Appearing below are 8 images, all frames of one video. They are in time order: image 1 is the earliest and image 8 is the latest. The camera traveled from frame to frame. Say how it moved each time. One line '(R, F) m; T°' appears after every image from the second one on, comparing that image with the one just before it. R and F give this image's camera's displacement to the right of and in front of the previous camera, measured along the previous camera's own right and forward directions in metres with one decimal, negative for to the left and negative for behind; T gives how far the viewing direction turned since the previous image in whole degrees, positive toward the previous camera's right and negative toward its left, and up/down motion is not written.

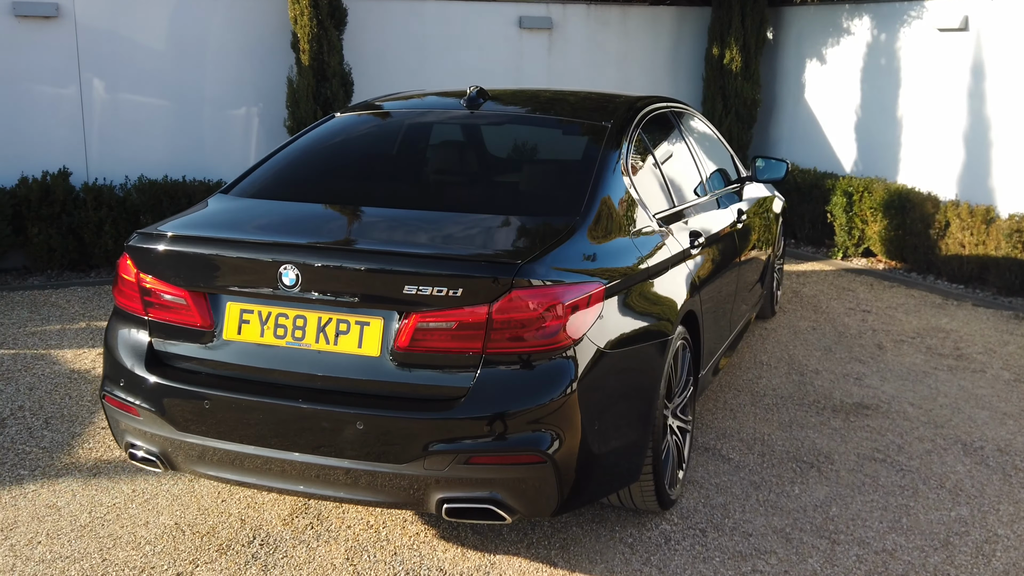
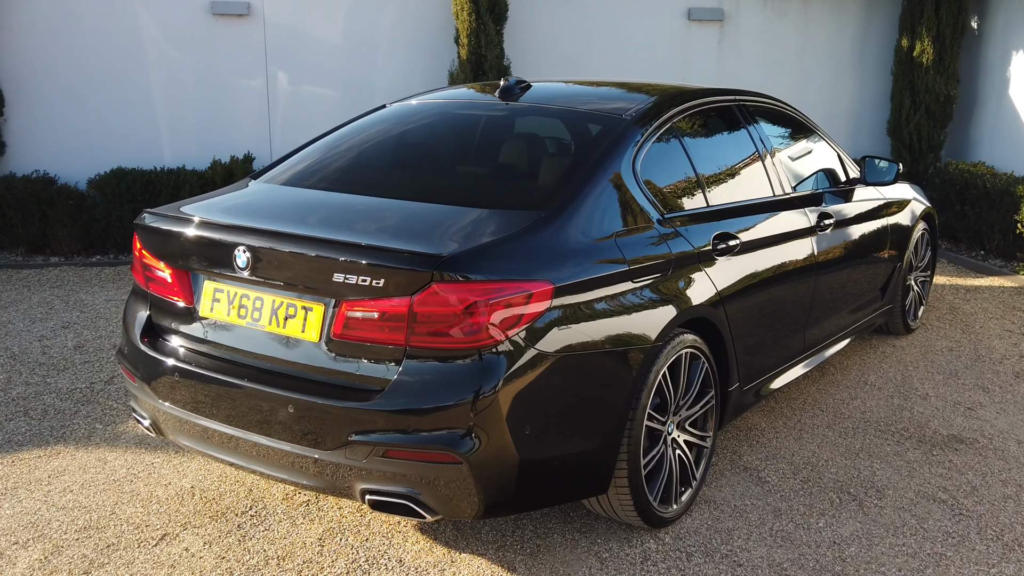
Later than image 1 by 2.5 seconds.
(+0.7, +0.1) m; -14°
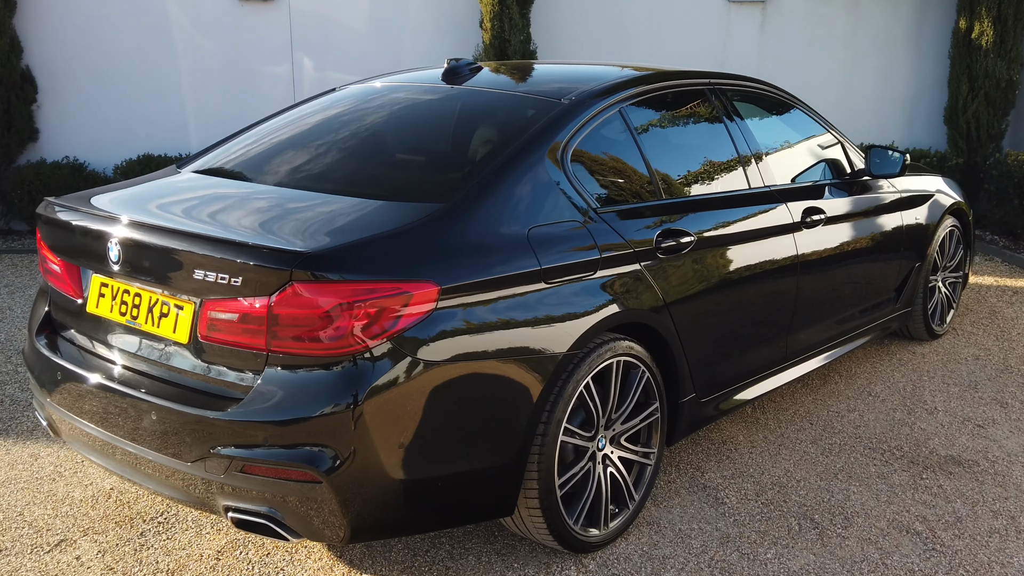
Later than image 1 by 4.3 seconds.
(+0.4, +0.2) m; -5°
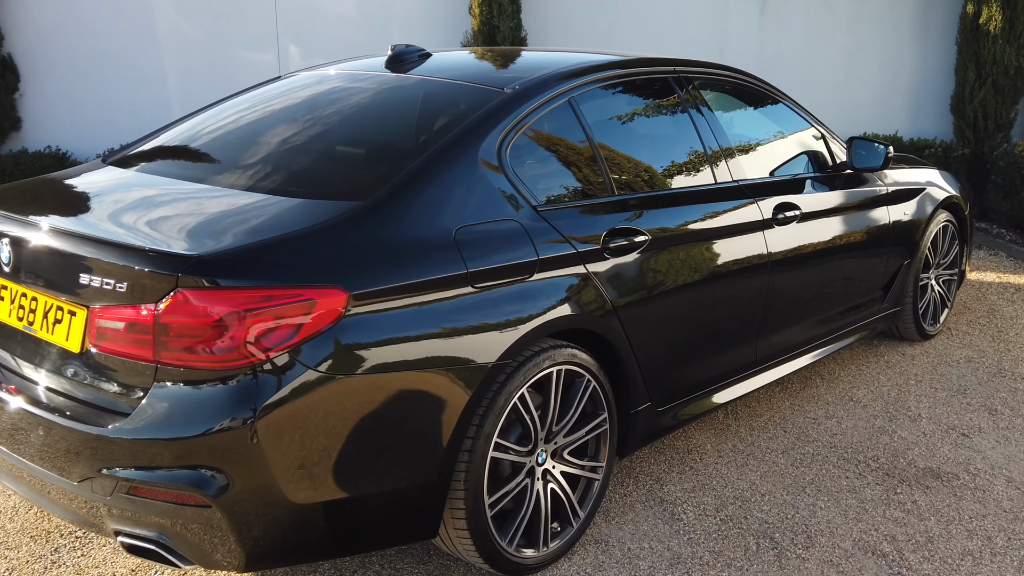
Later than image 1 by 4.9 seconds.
(+0.2, +0.2) m; -1°
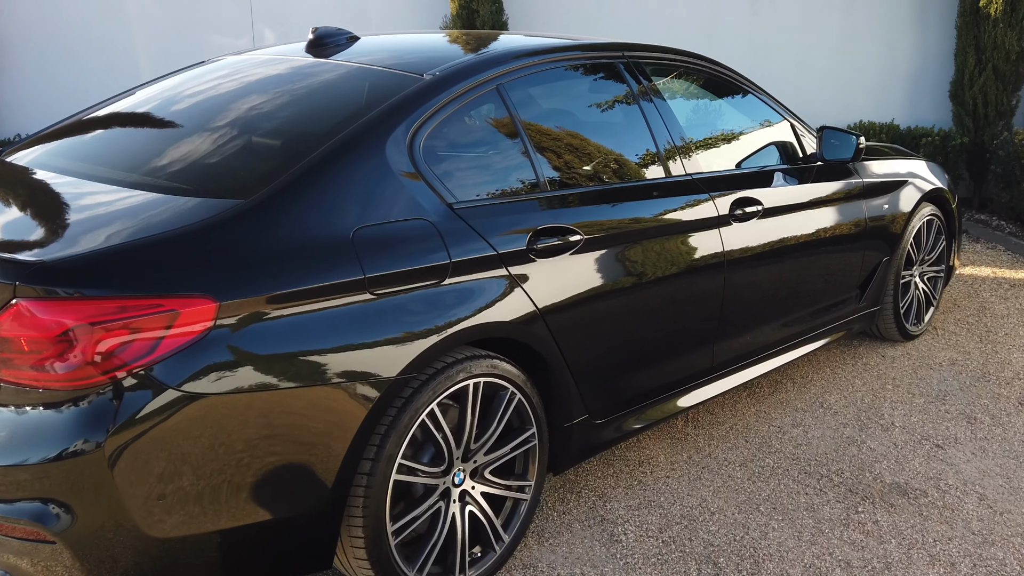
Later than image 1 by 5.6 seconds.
(+0.2, +0.2) m; -1°
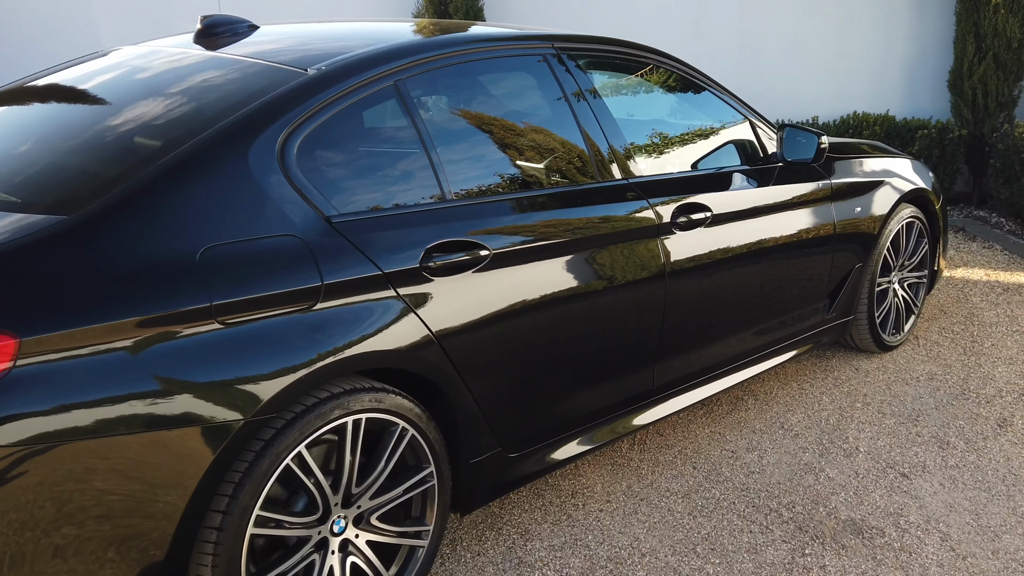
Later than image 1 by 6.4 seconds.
(+0.2, +0.2) m; -1°
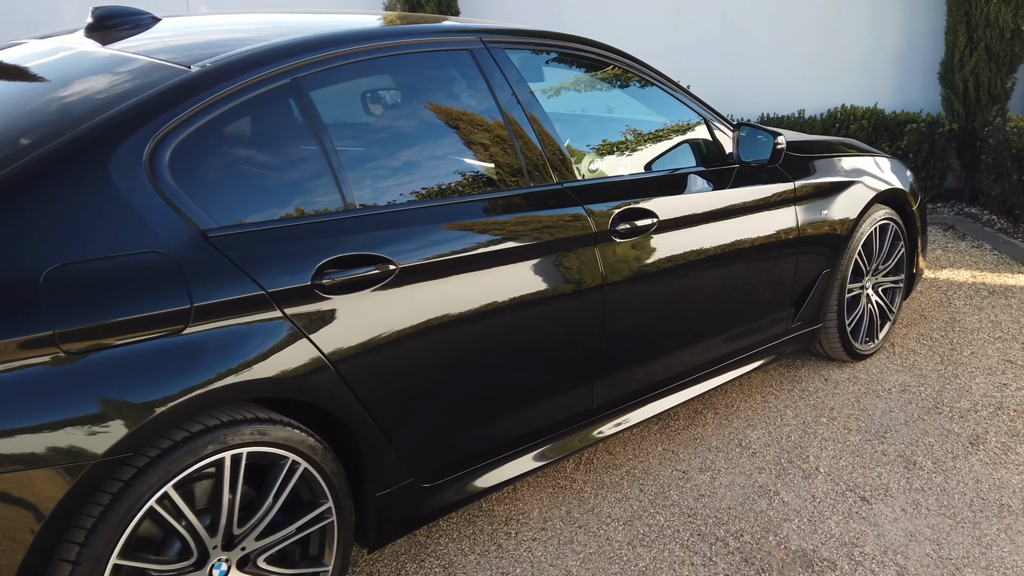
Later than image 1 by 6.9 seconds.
(+0.2, +0.2) m; 0°
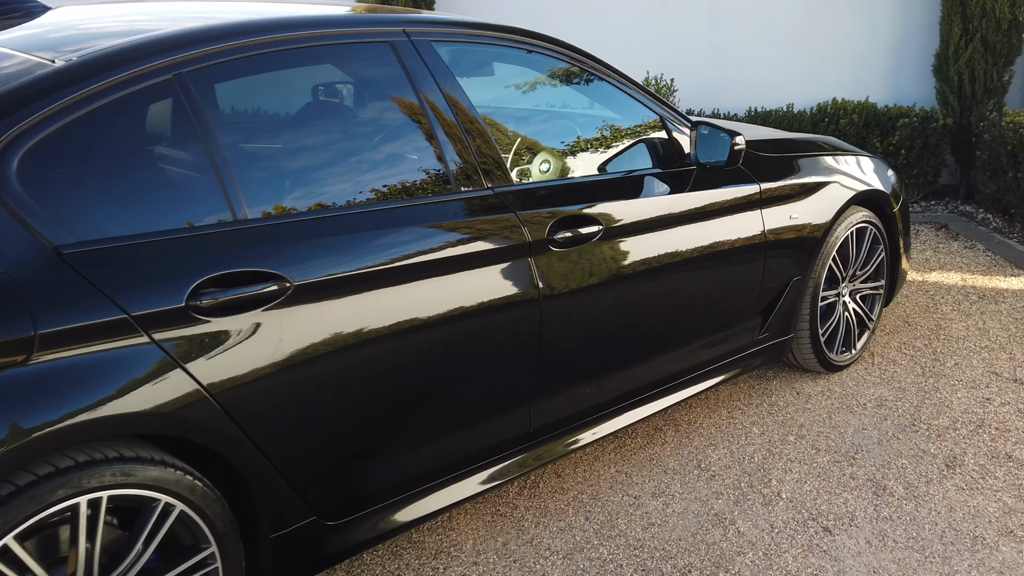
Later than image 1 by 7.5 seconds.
(+0.2, +0.2) m; 0°
